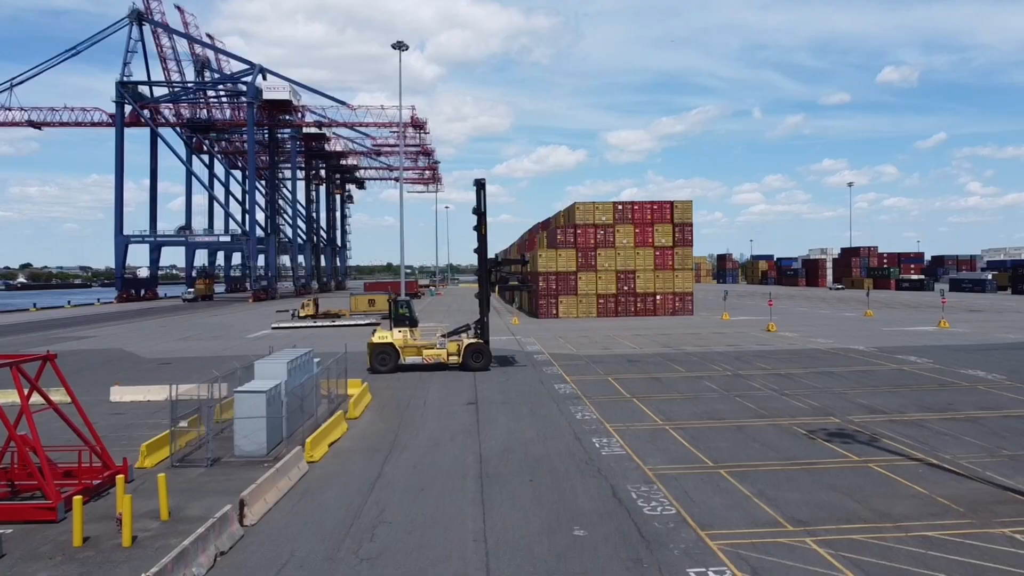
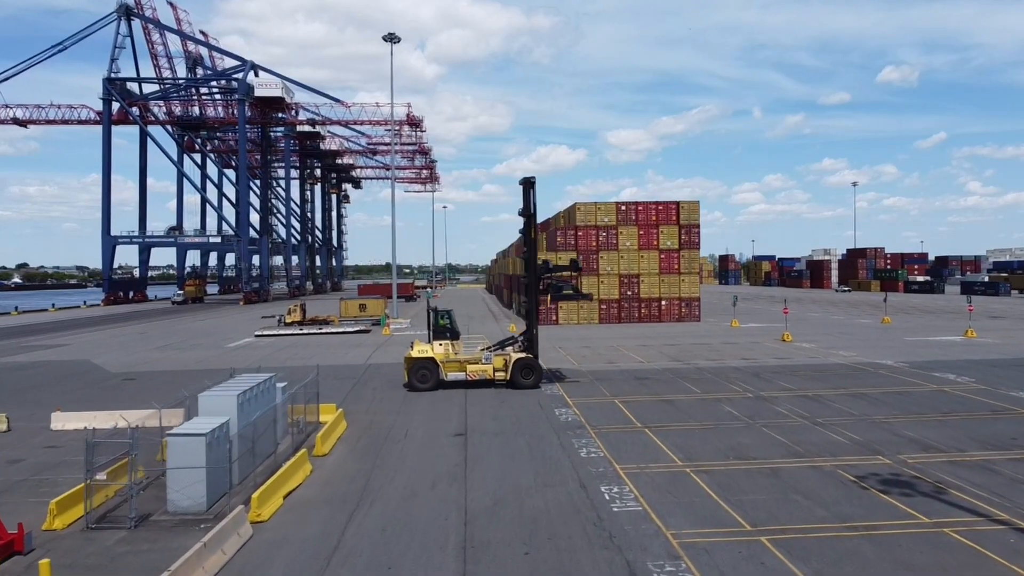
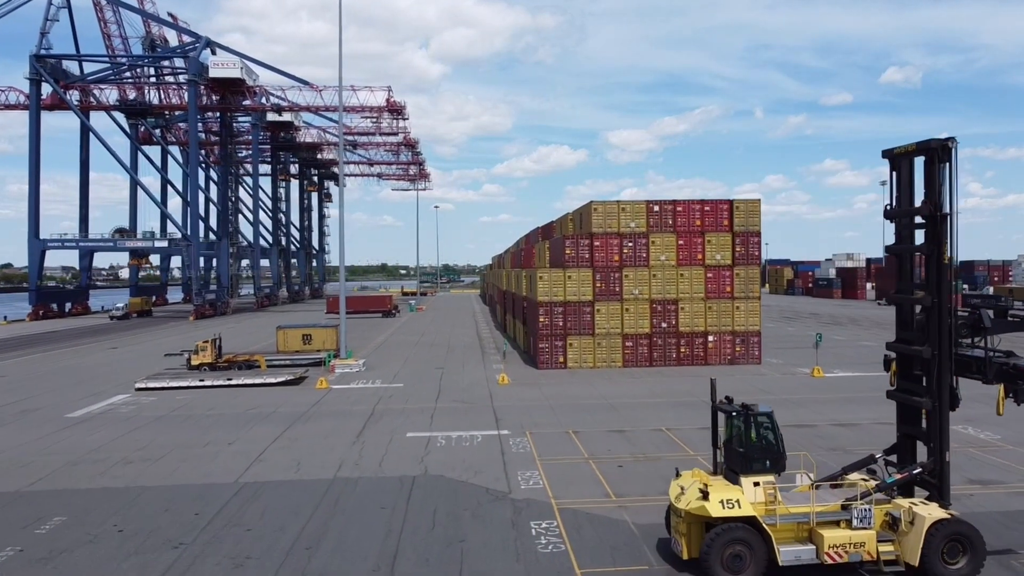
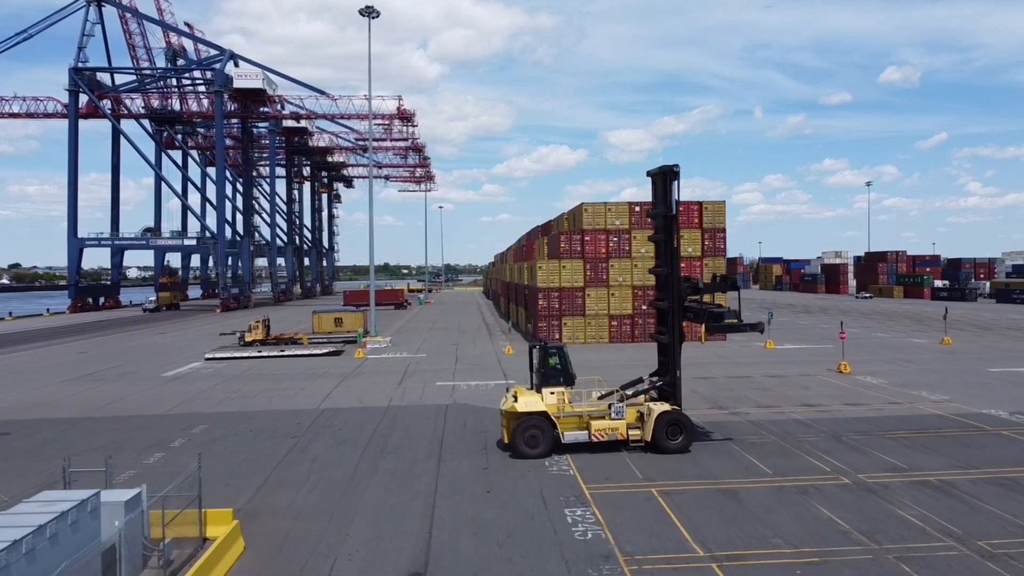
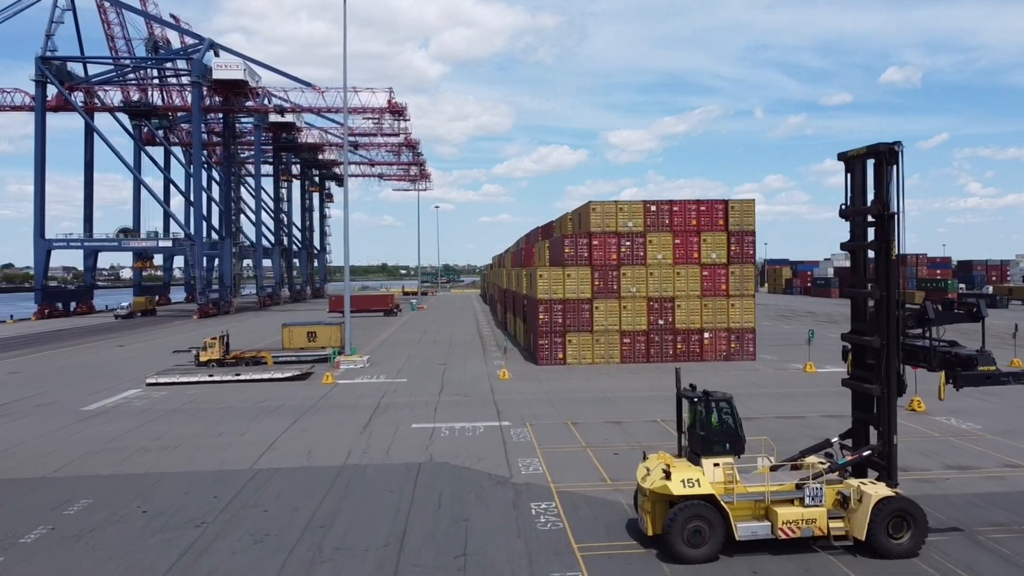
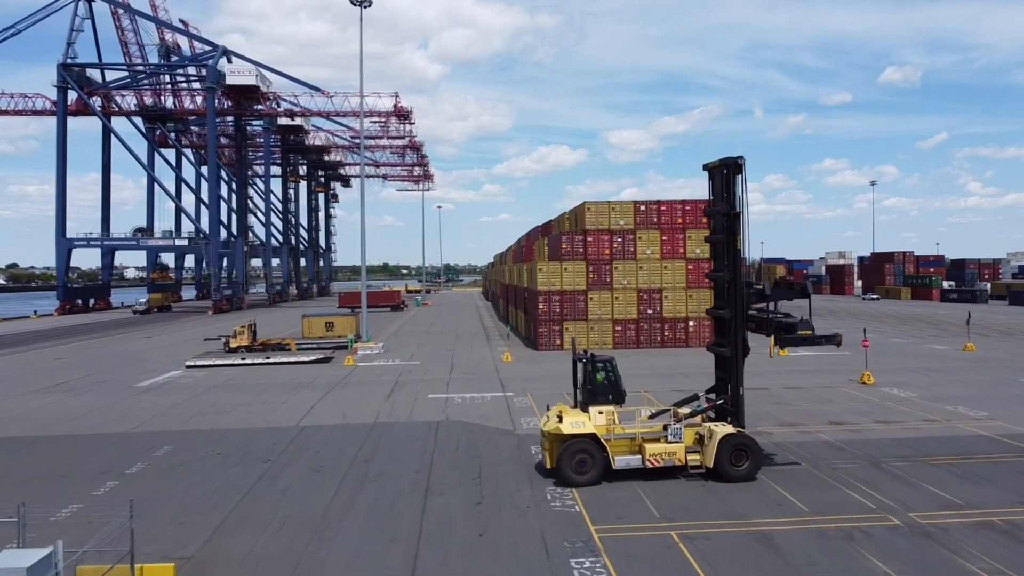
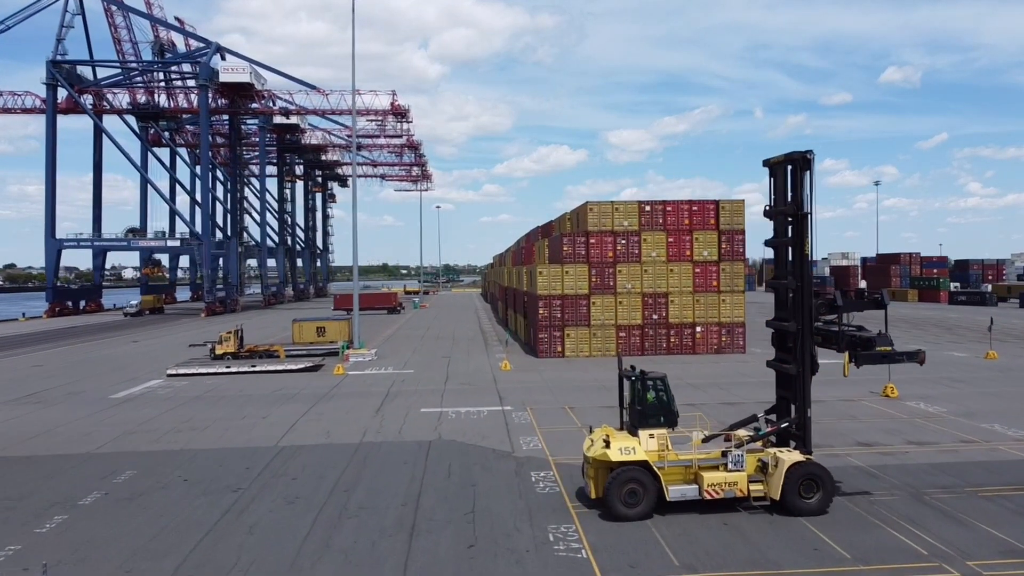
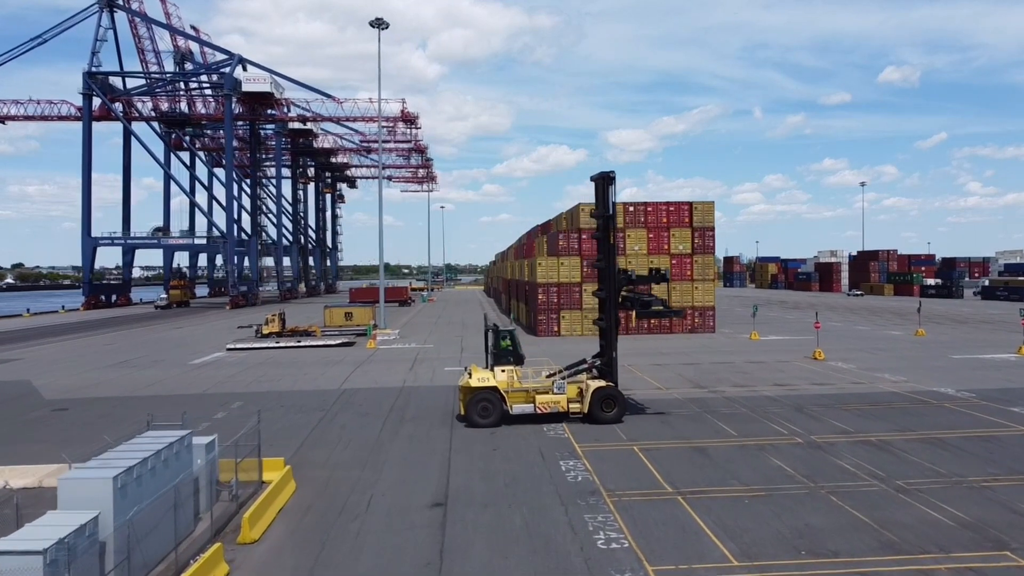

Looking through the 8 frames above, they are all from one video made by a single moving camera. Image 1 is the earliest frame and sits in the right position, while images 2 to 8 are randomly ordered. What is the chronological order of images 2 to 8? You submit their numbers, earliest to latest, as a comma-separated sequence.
2, 8, 4, 6, 7, 5, 3
